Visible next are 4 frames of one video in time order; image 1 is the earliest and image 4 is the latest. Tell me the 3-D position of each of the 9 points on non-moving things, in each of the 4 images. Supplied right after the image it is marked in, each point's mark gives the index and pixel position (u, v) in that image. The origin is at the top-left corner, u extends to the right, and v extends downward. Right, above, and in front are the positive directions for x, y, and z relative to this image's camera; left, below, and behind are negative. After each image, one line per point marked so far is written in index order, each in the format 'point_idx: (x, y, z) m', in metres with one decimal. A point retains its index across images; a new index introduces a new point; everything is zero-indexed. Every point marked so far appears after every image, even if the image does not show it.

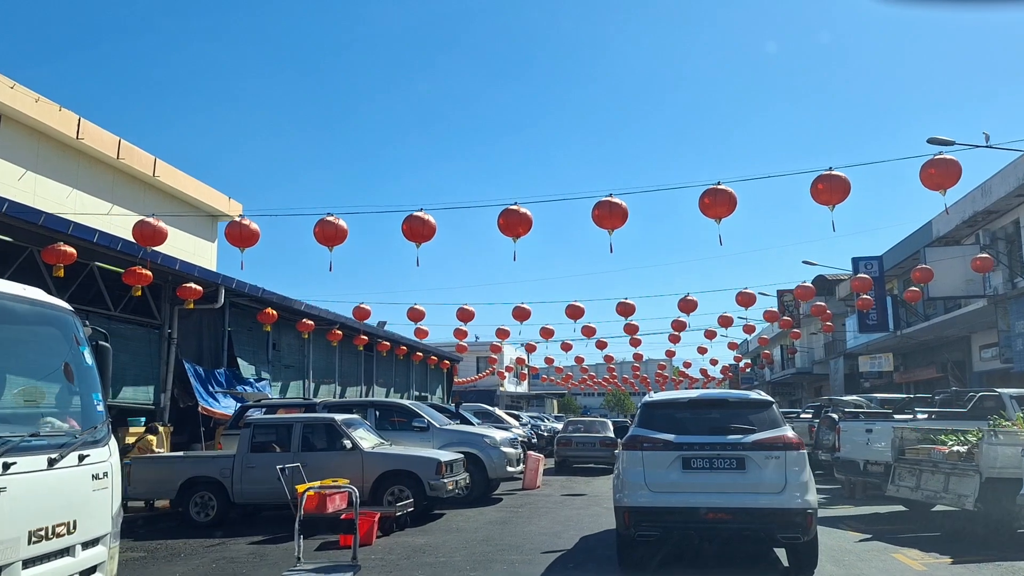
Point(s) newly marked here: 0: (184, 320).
0: (-8.0, -0.8, +18.5) m
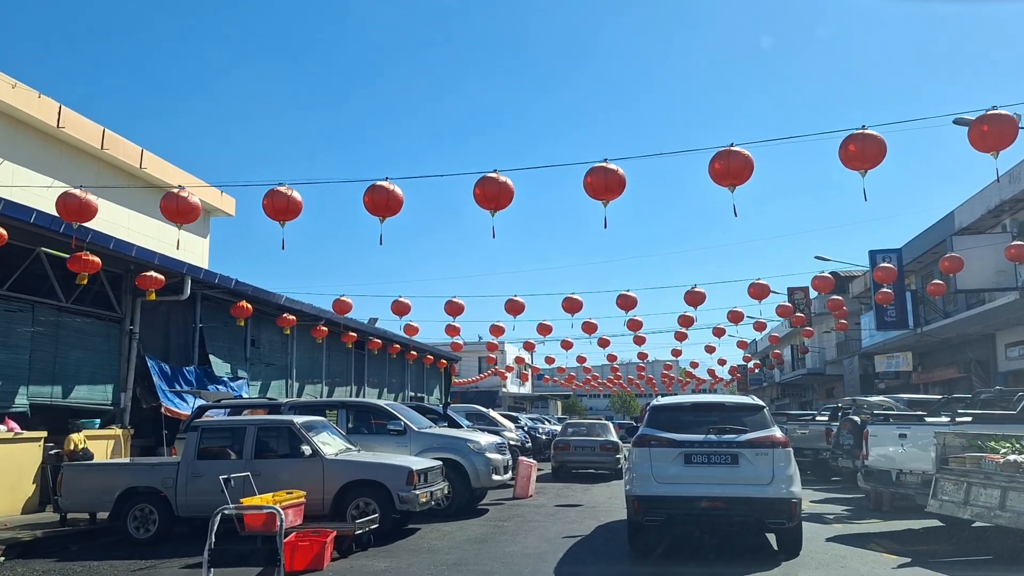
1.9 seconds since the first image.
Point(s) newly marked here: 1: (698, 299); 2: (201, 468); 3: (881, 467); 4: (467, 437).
0: (-8.2, -0.6, +17.1) m
1: (+4.8, -0.3, +19.8) m
2: (-4.3, -2.5, +10.5) m
3: (+5.6, -2.7, +11.7) m
4: (-0.8, -2.5, +13.0) m
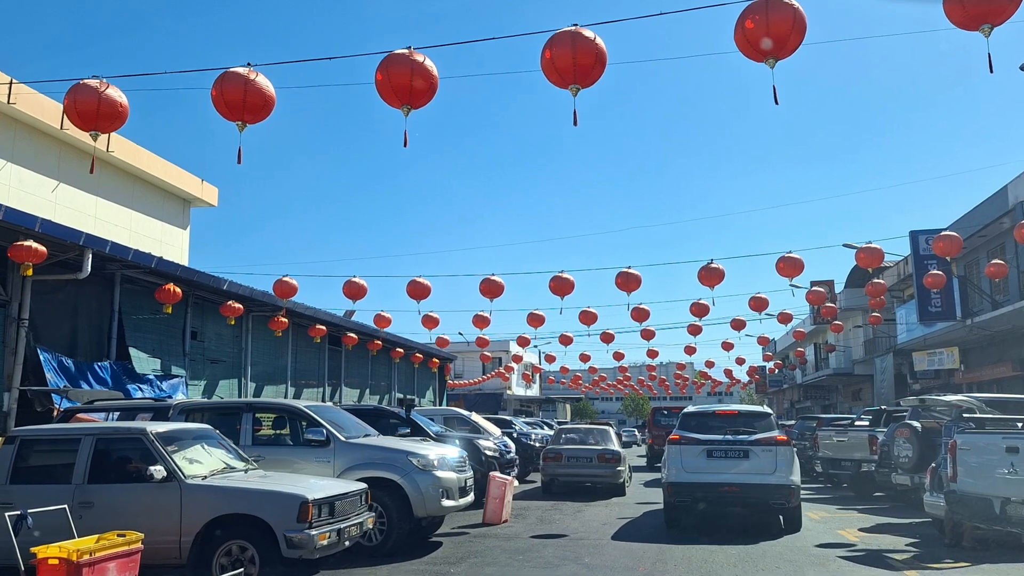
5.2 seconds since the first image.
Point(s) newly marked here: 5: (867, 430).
0: (-8.6, -0.2, +14.1) m
1: (+4.4, +0.2, +16.5) m
2: (-4.8, -2.0, +7.5) m
3: (+5.1, -2.3, +8.5) m
4: (-1.3, -2.1, +9.8) m
5: (+7.8, -3.1, +16.9) m
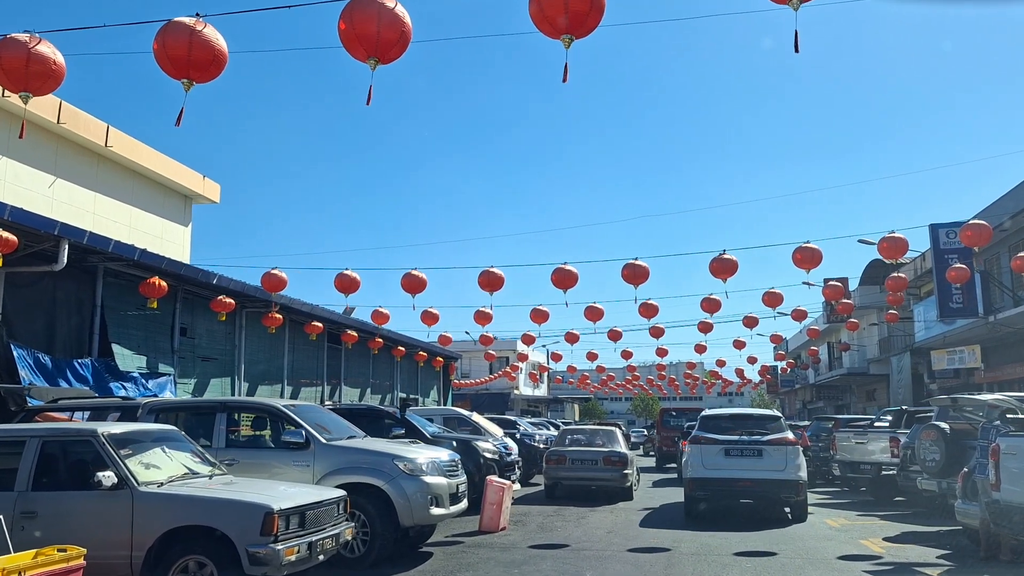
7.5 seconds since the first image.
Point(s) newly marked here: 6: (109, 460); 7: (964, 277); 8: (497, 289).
0: (-8.6, 0.0, +13.5) m
1: (+4.4, +0.3, +15.7) m
2: (-4.9, -1.9, +6.7) m
3: (+5.0, -2.1, +7.6) m
4: (-1.4, -1.9, +9.1) m
5: (+7.9, -3.0, +16.1) m
6: (-3.5, -1.5, +6.8) m
7: (+11.3, +0.3, +19.3) m
8: (-0.3, 0.0, +14.4) m
